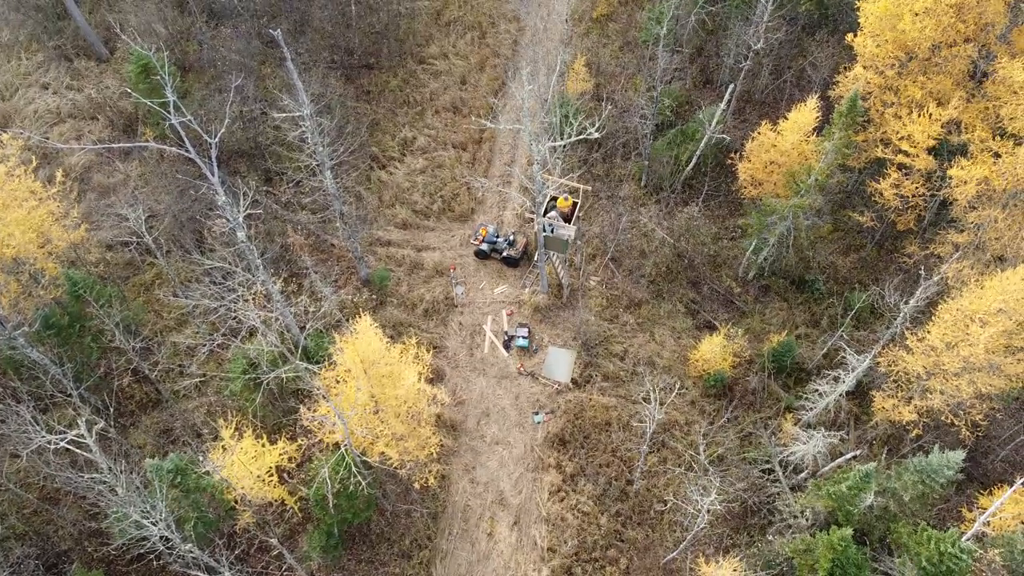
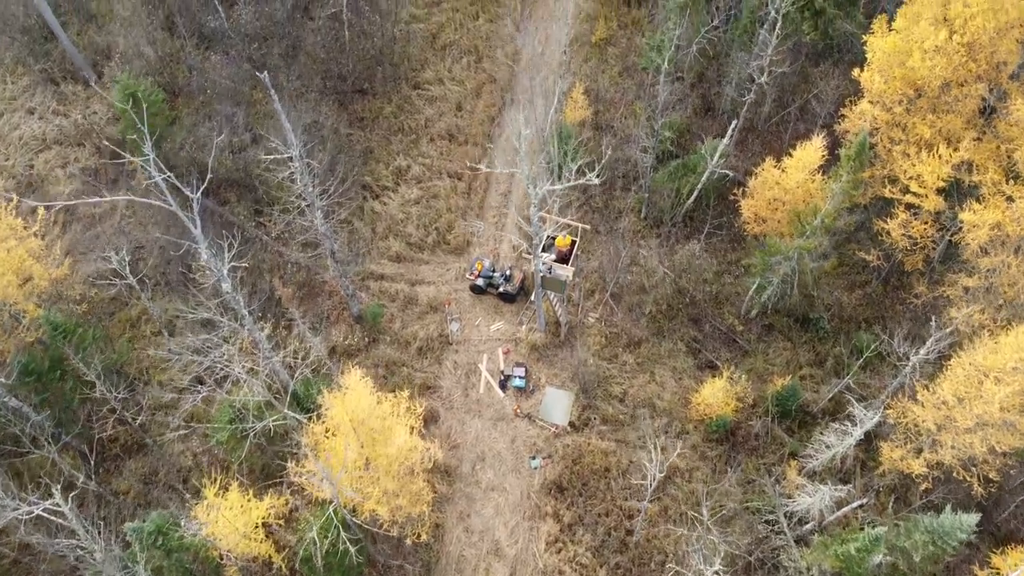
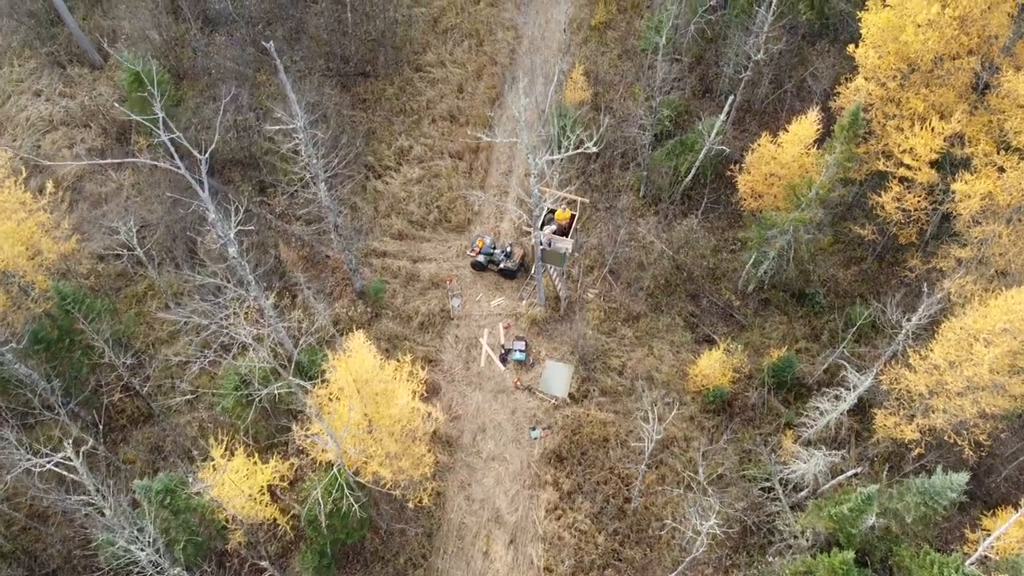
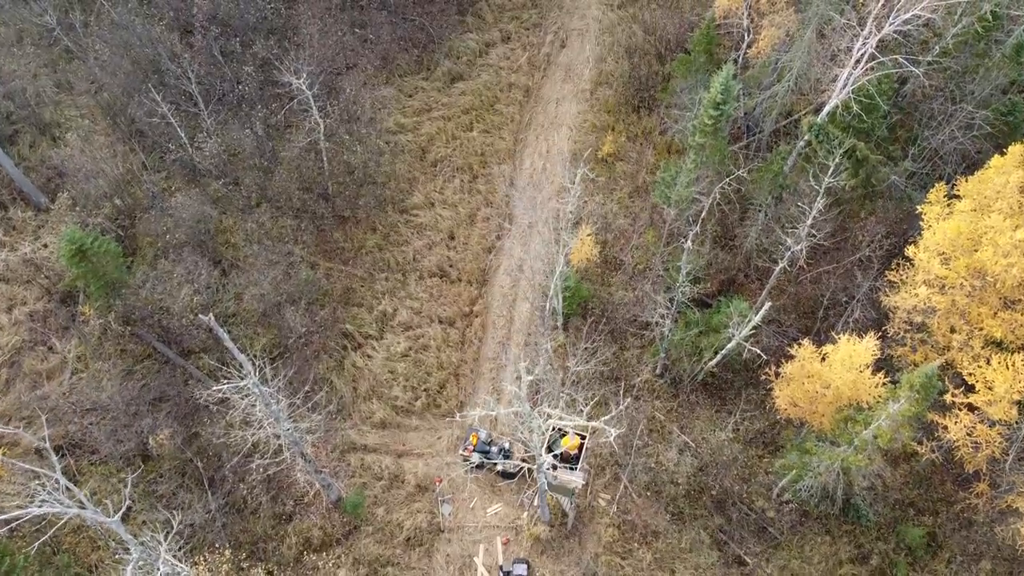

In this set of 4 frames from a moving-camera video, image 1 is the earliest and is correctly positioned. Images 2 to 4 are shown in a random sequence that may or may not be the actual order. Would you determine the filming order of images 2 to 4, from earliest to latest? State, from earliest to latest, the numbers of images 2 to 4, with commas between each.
3, 2, 4
